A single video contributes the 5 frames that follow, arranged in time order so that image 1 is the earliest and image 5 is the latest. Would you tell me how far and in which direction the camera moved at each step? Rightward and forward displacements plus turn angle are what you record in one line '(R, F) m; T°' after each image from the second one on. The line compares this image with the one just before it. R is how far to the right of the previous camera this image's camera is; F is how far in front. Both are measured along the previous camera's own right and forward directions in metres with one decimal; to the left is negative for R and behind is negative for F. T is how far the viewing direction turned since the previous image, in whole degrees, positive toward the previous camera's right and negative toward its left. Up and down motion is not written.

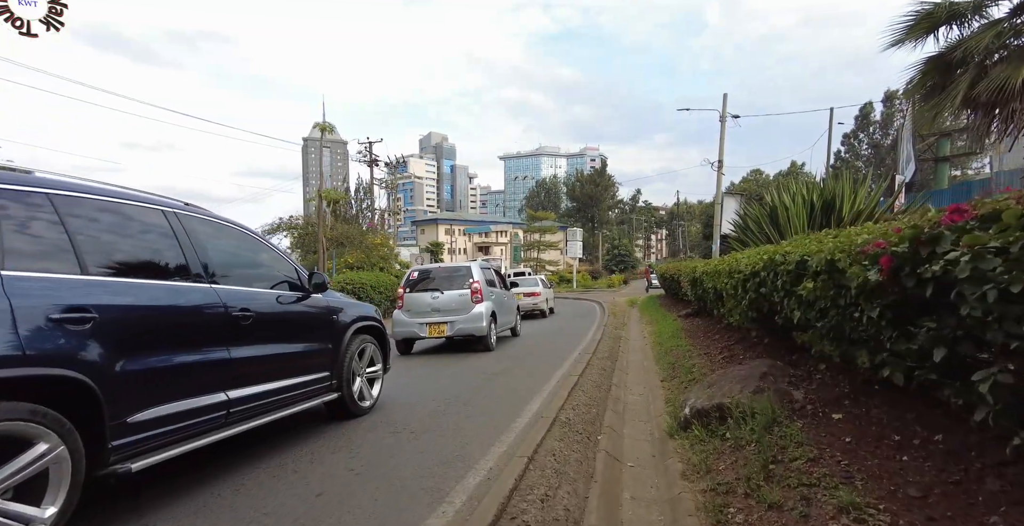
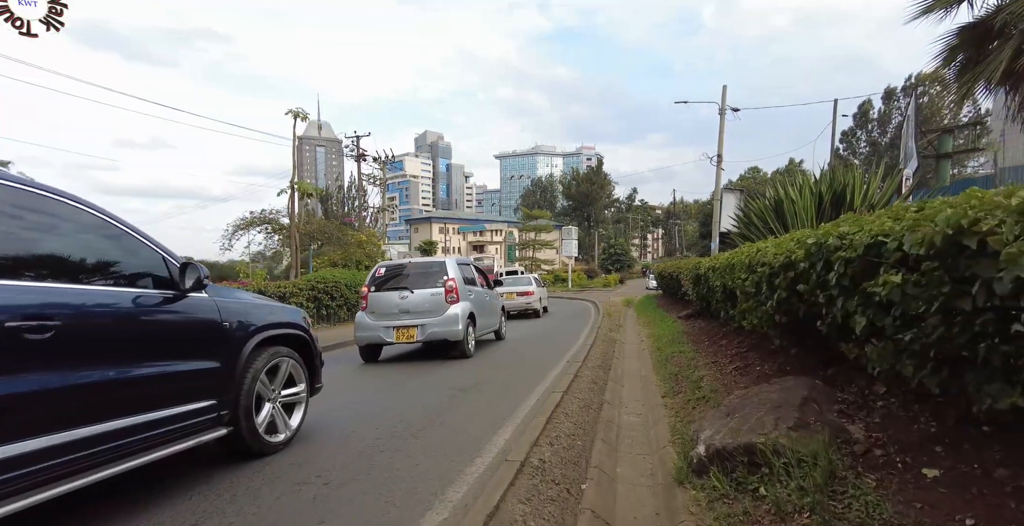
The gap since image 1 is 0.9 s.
(+0.3, +1.3) m; 0°
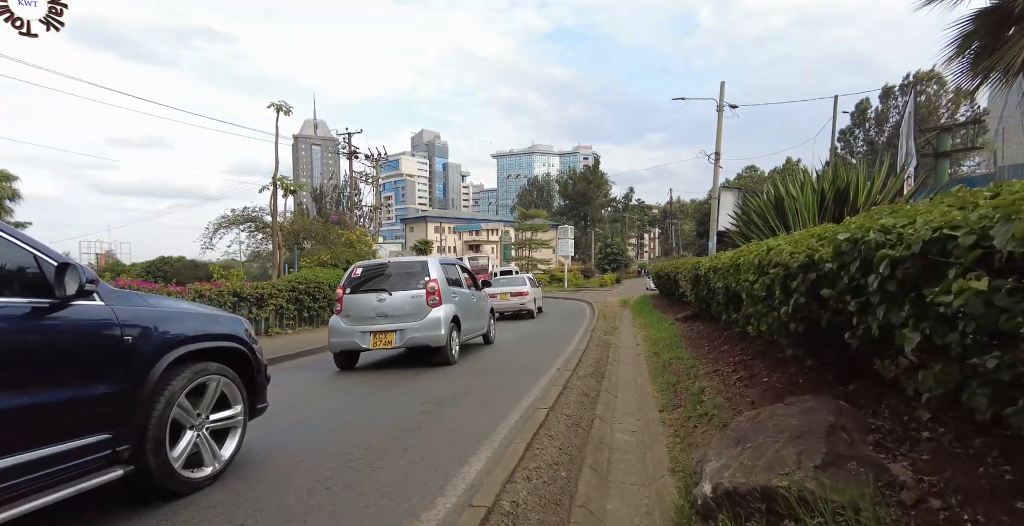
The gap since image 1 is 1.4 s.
(+0.2, +0.7) m; 0°
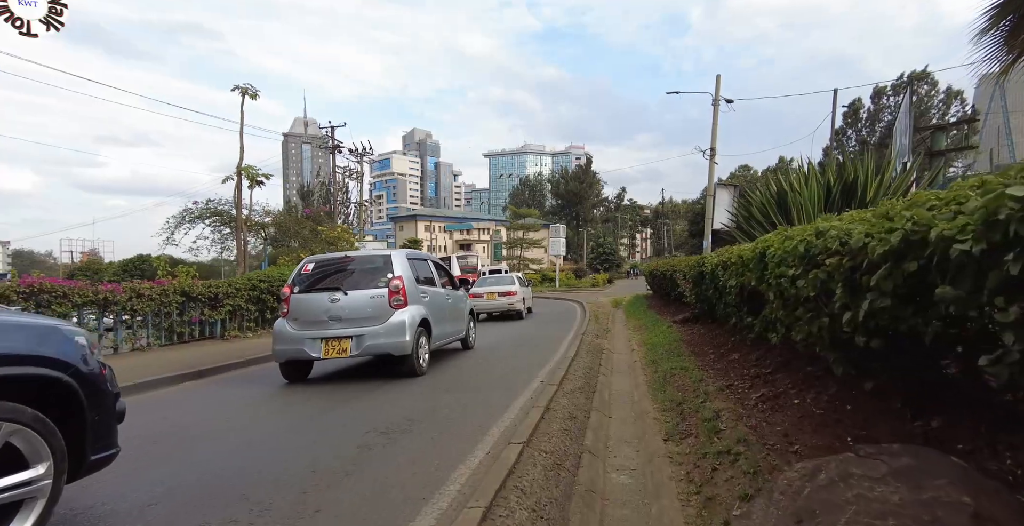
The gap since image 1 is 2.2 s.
(+0.2, +1.2) m; +1°
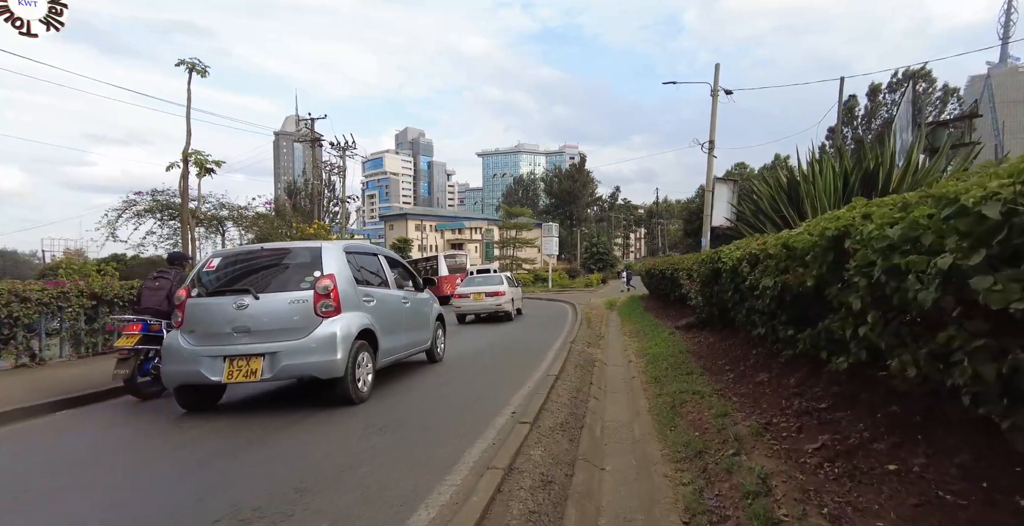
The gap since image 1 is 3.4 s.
(+0.3, +1.7) m; +1°
